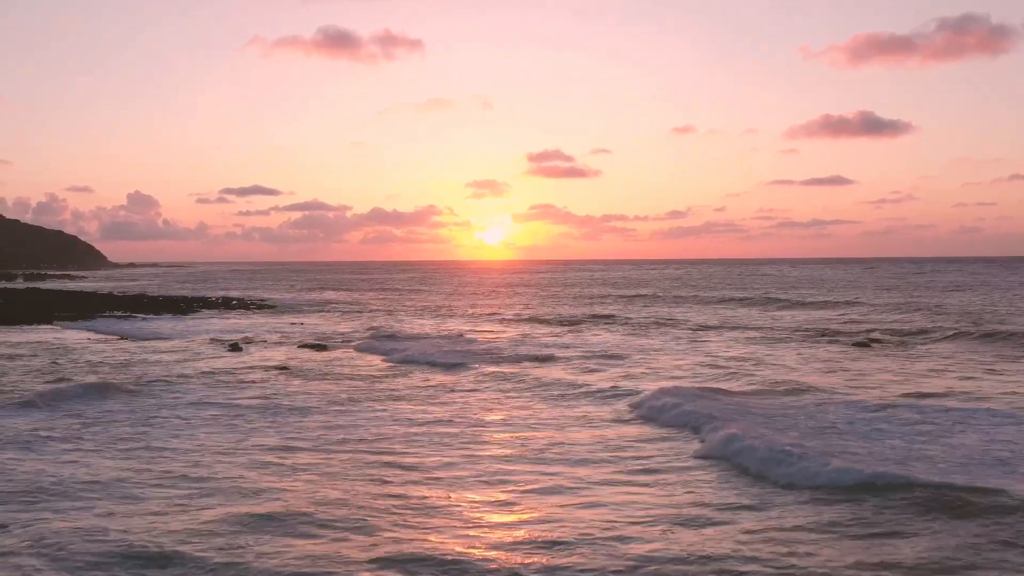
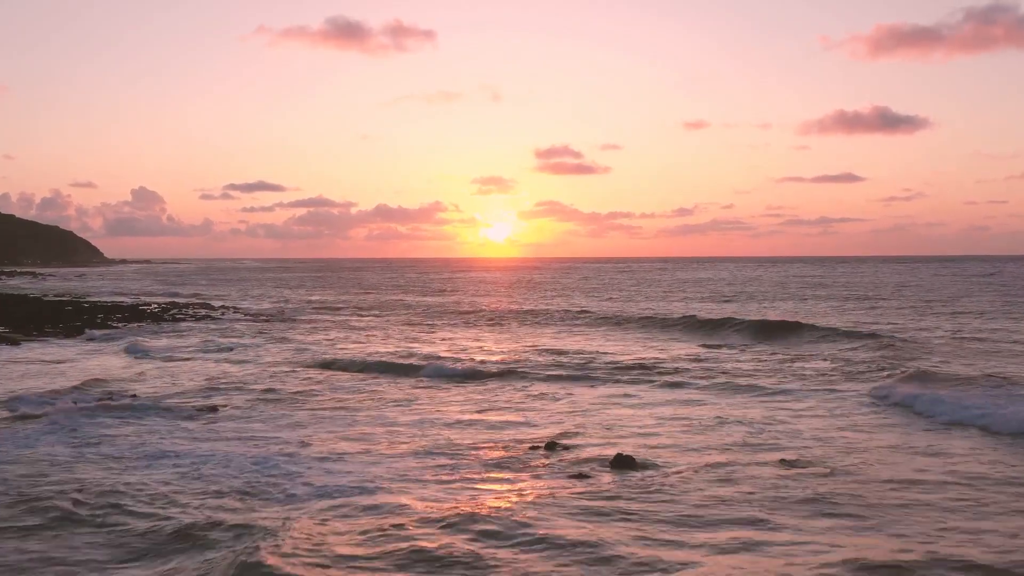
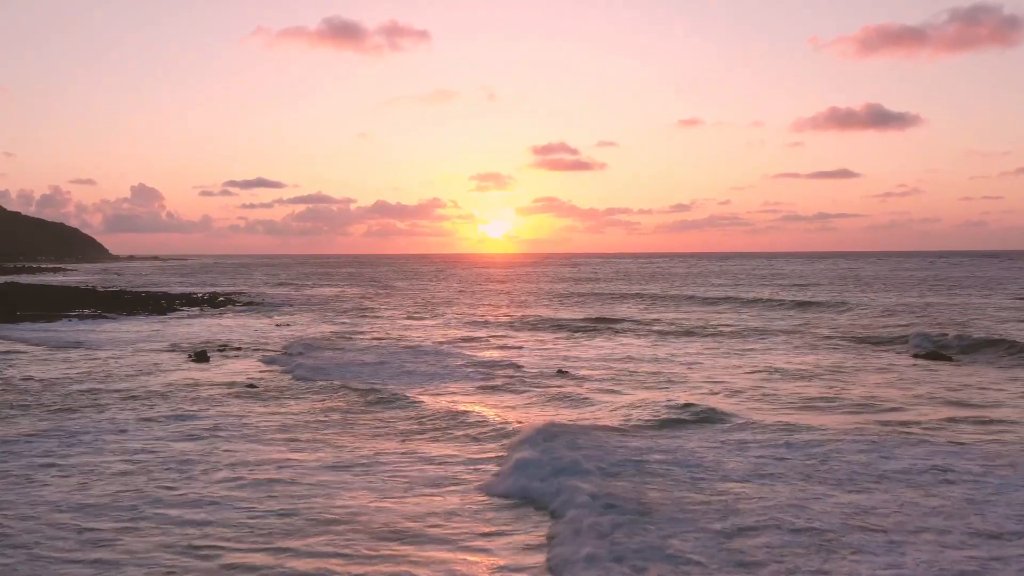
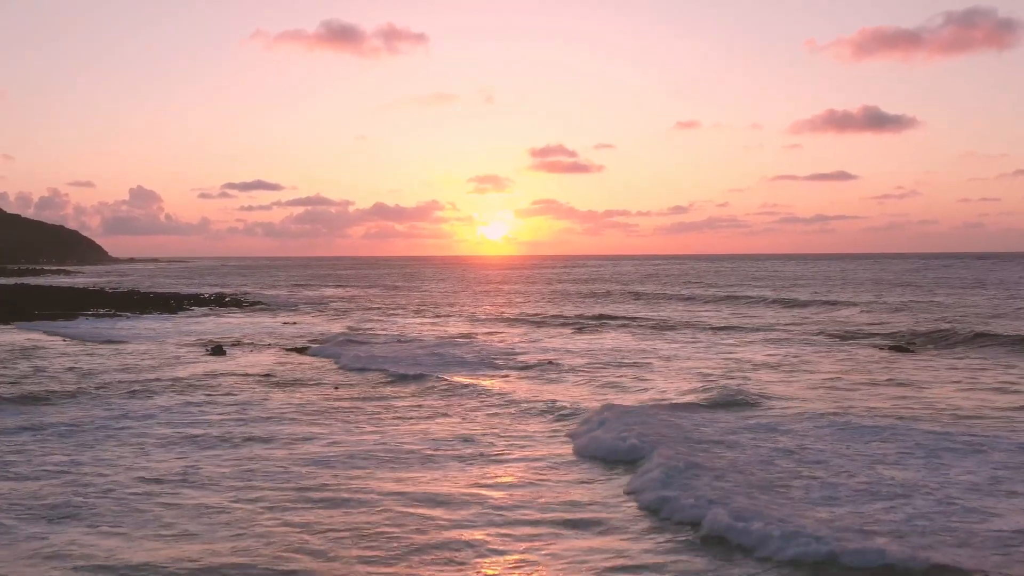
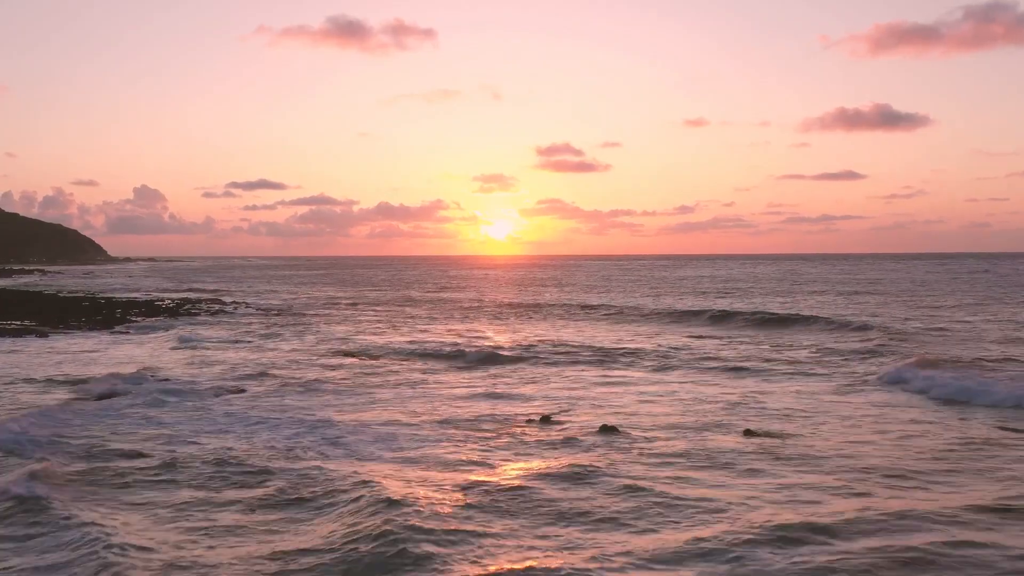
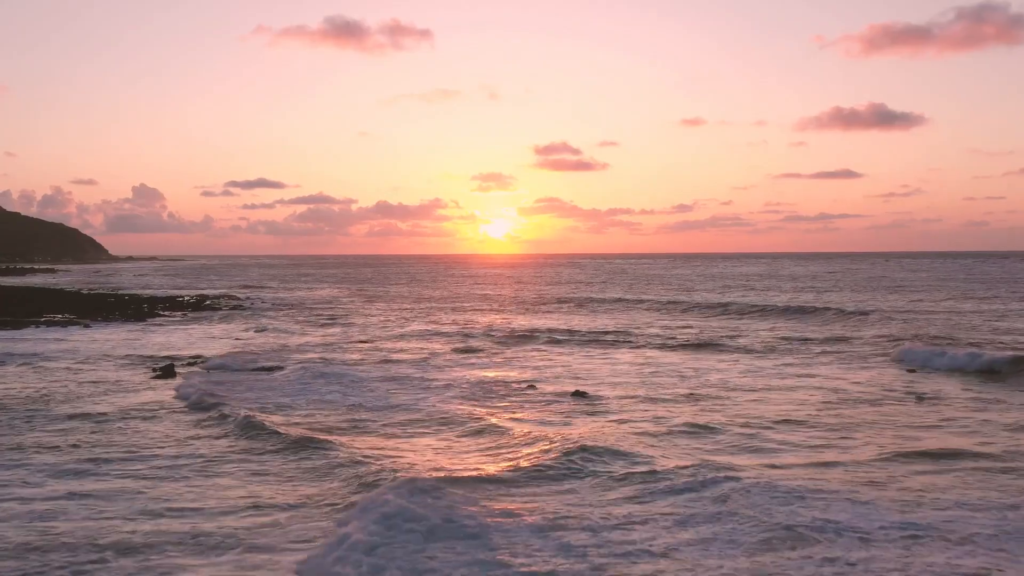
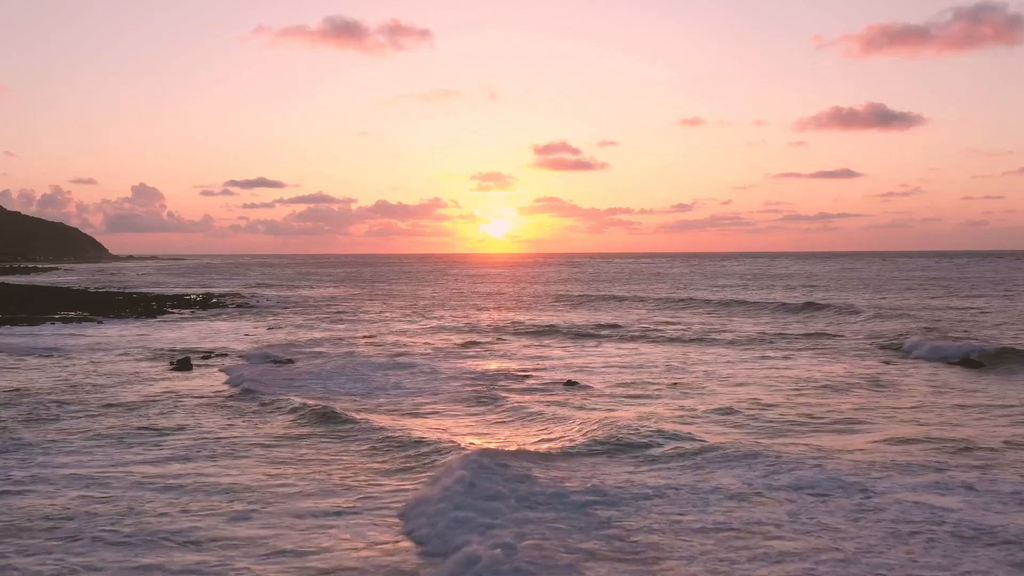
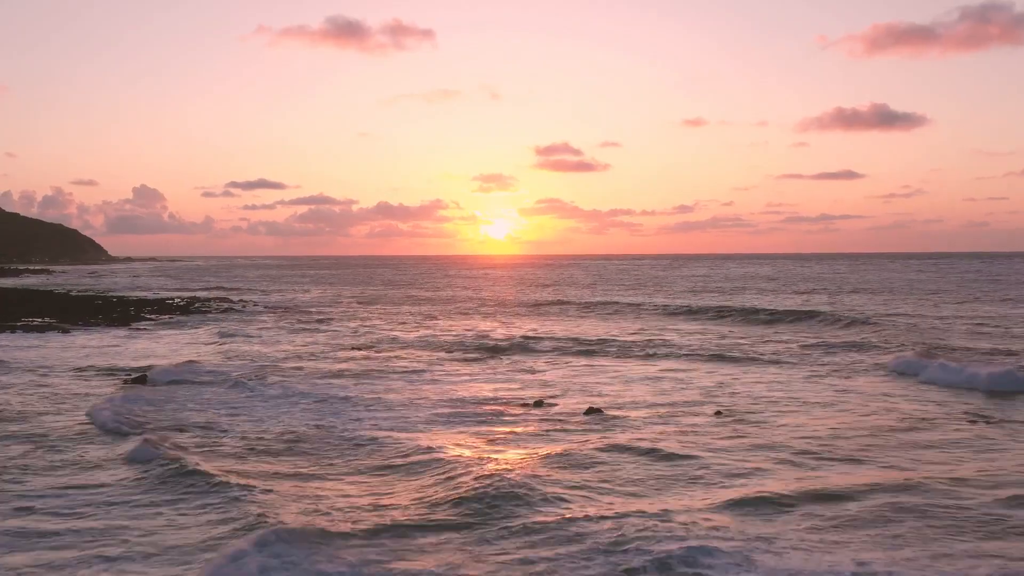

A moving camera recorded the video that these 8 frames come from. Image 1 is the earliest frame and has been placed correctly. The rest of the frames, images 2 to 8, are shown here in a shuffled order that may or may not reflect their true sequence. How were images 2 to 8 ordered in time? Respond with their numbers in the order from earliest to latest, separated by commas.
4, 3, 7, 6, 8, 5, 2
